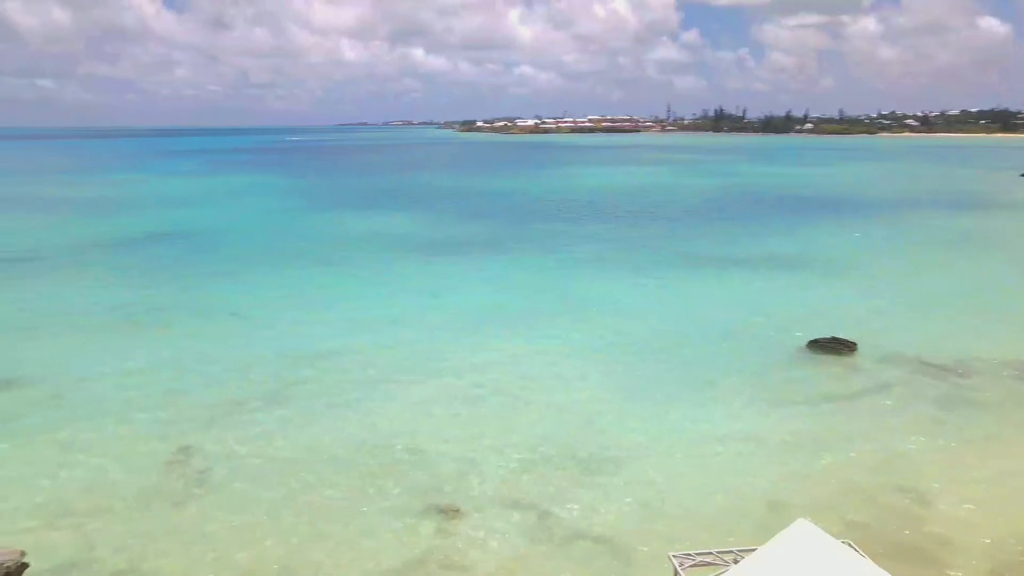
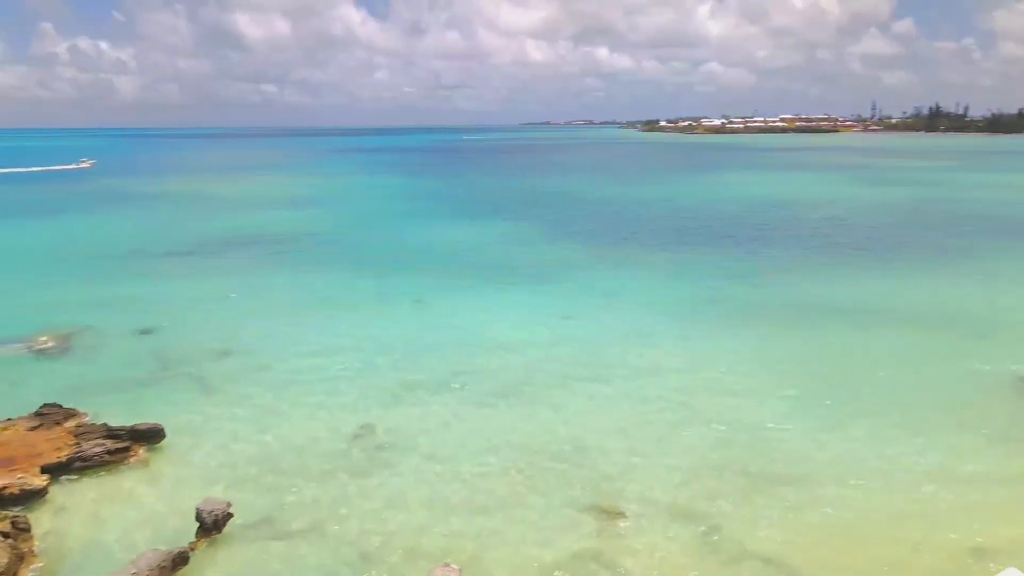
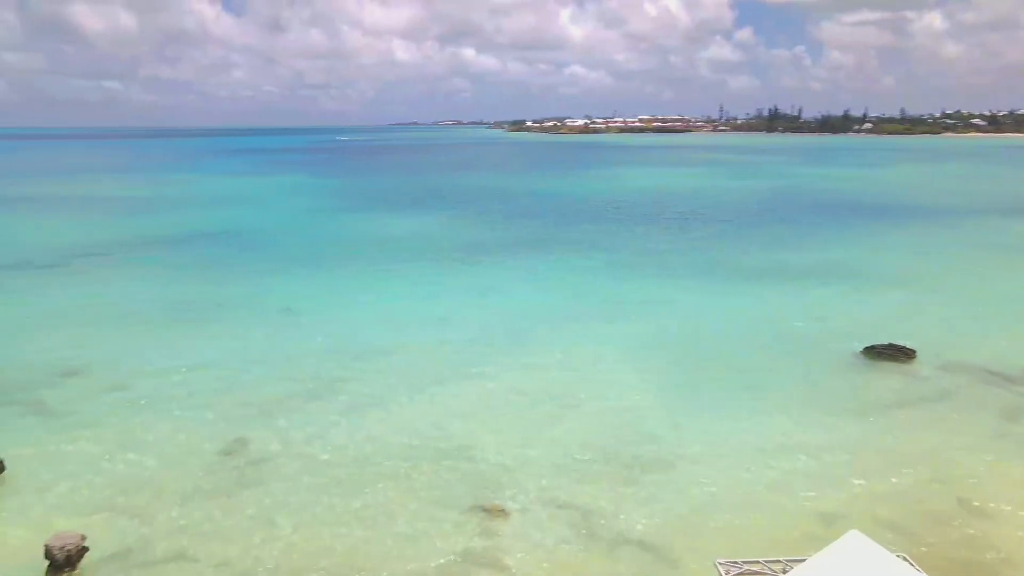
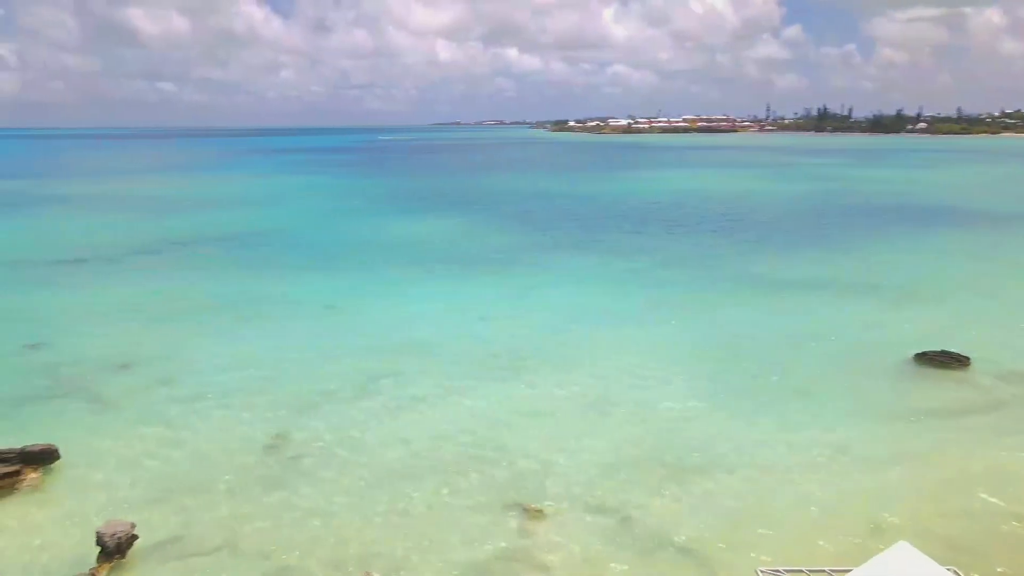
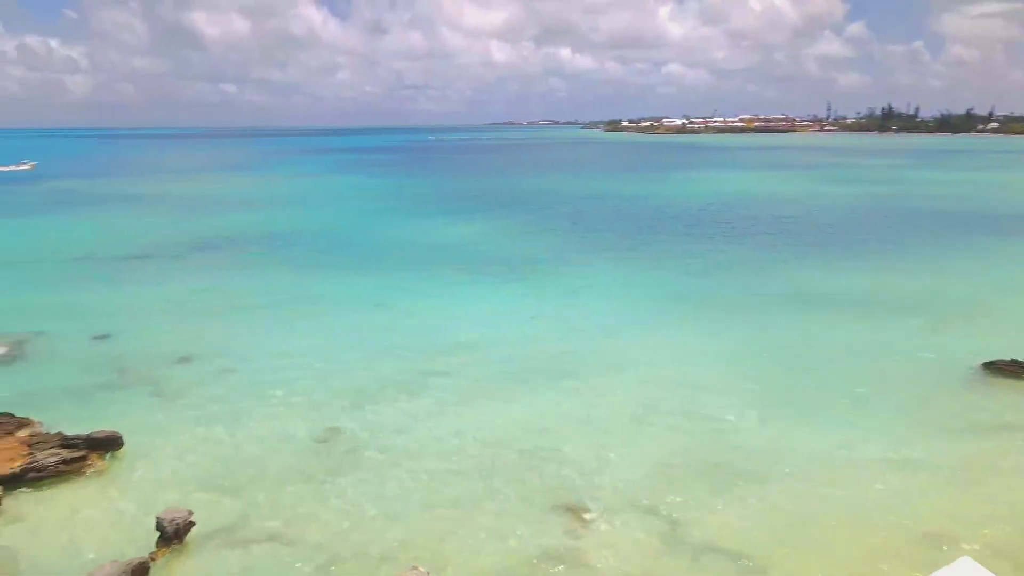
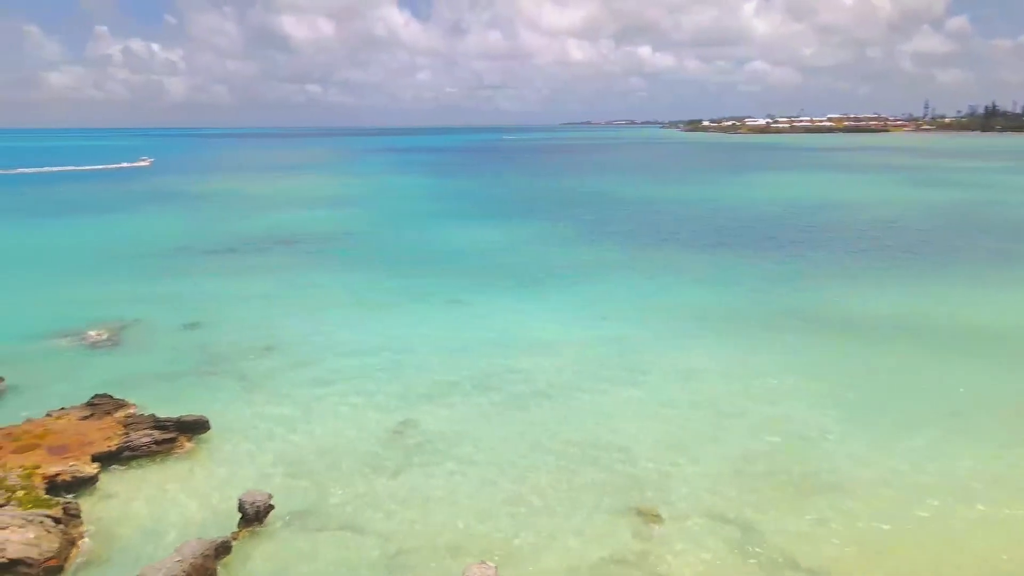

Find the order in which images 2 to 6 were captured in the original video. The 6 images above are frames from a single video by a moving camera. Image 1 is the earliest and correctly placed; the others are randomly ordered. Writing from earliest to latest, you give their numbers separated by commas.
3, 4, 5, 2, 6
